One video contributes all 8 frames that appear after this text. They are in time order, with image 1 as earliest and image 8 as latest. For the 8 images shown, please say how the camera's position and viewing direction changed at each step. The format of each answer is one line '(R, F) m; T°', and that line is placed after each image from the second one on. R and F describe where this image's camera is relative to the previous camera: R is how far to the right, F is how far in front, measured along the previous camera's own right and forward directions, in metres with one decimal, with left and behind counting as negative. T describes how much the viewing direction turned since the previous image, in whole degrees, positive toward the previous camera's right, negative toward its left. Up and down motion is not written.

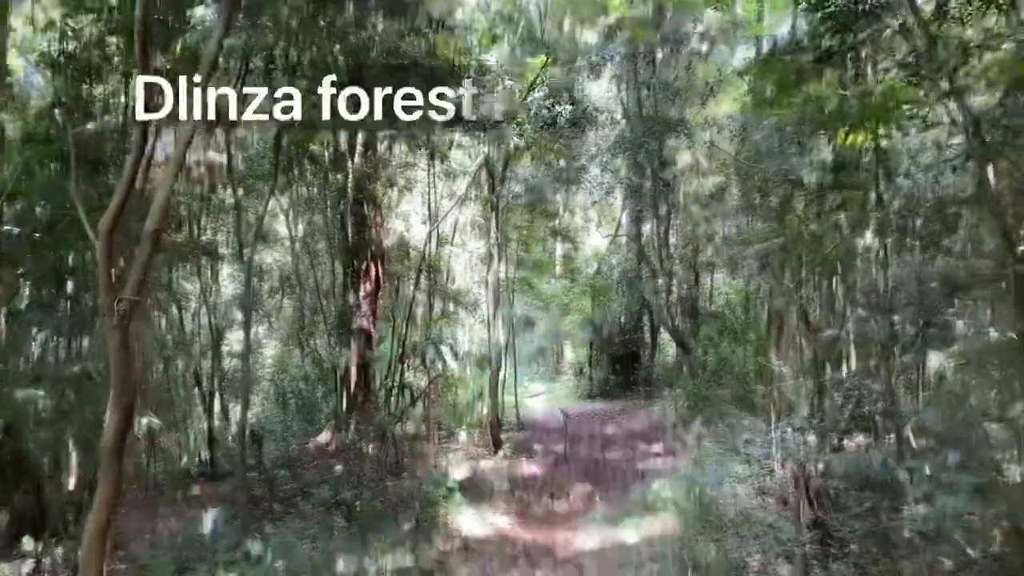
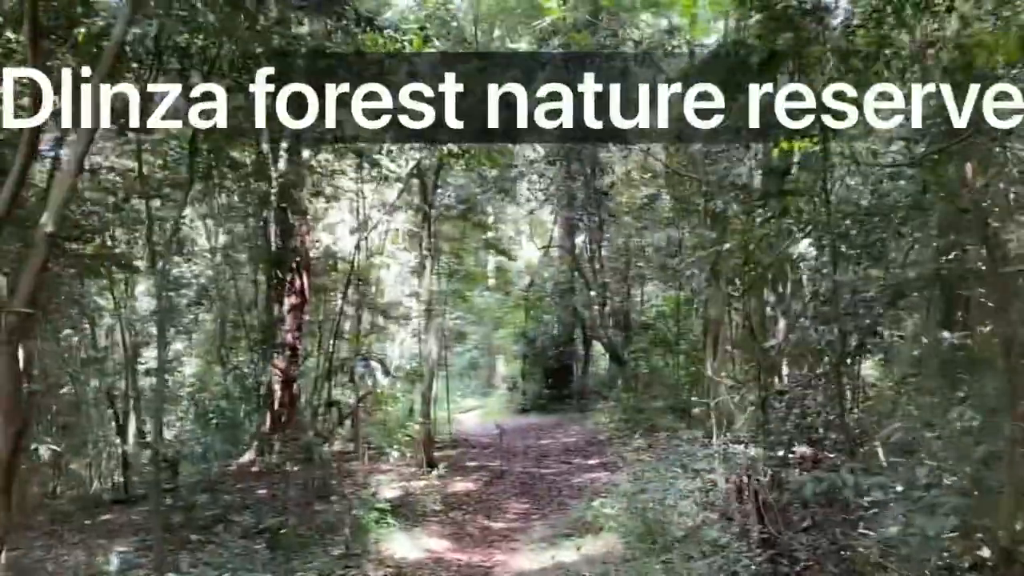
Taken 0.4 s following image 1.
(0.0, +0.1) m; +5°
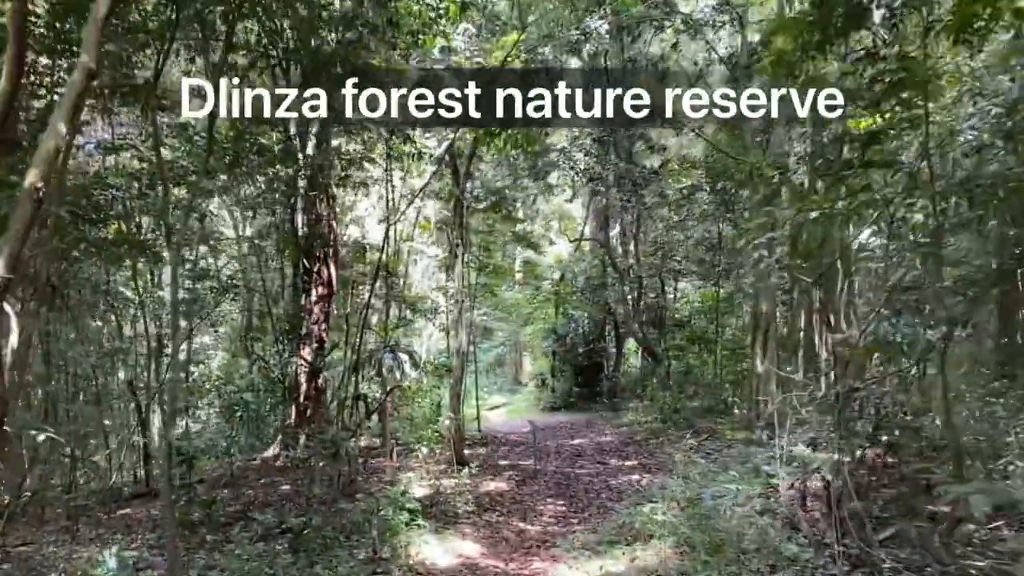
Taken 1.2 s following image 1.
(-0.1, +0.3) m; -2°
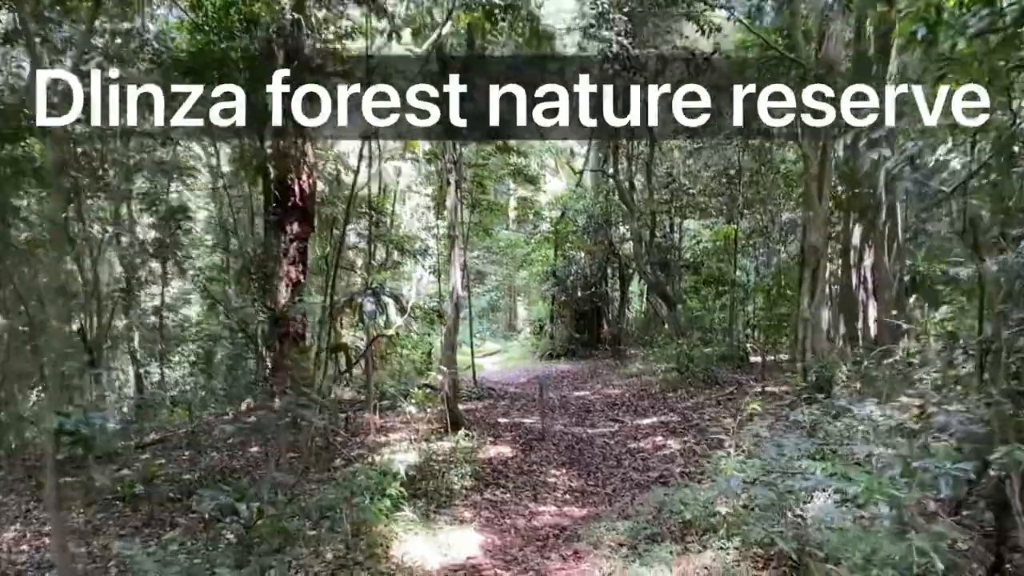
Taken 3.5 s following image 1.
(-0.1, +0.7) m; +1°
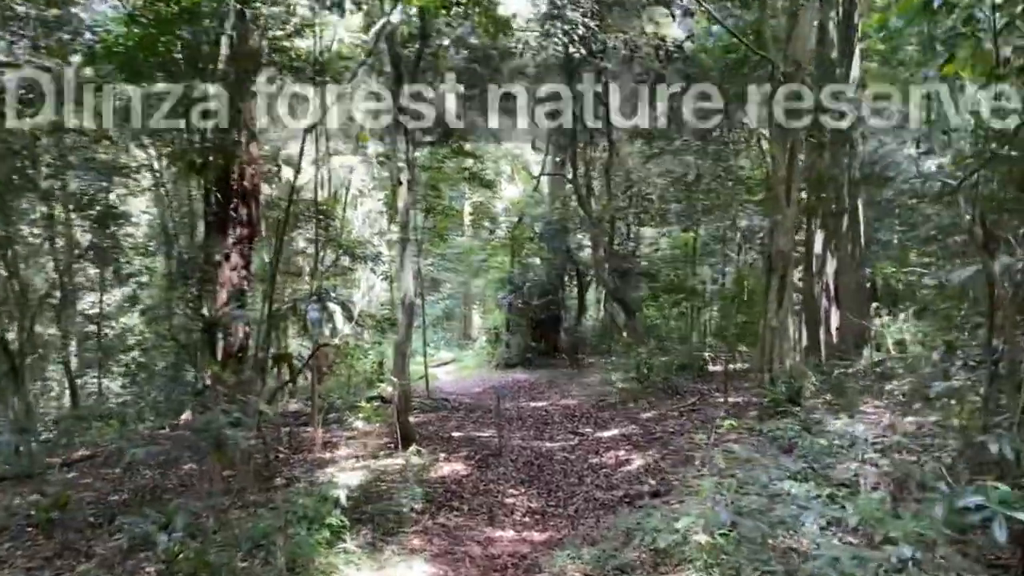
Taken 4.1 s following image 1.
(0.0, +0.2) m; +3°
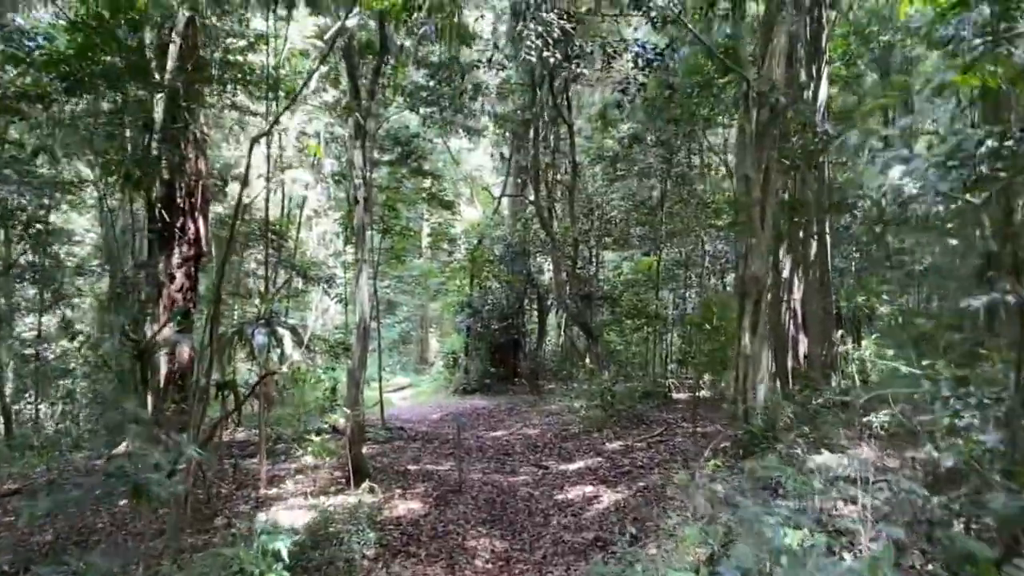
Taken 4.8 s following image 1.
(0.0, +0.2) m; +3°
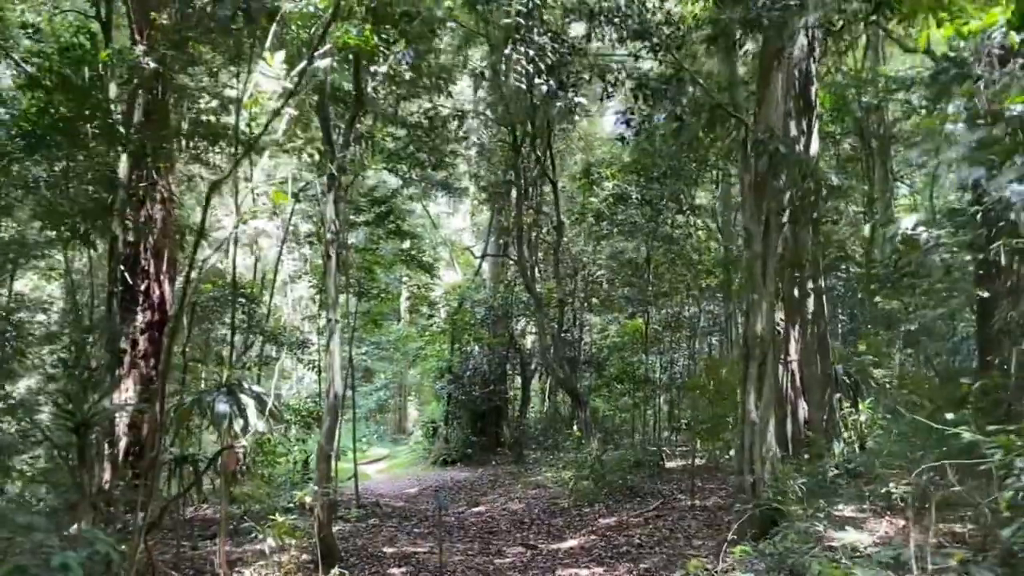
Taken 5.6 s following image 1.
(0.0, +0.3) m; +1°
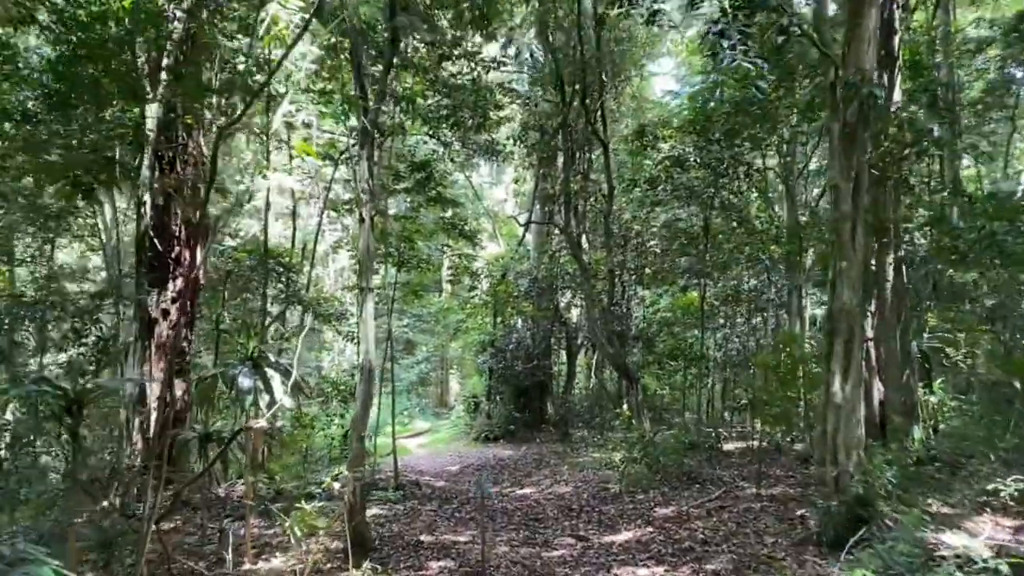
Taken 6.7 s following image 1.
(0.0, +0.4) m; -3°
